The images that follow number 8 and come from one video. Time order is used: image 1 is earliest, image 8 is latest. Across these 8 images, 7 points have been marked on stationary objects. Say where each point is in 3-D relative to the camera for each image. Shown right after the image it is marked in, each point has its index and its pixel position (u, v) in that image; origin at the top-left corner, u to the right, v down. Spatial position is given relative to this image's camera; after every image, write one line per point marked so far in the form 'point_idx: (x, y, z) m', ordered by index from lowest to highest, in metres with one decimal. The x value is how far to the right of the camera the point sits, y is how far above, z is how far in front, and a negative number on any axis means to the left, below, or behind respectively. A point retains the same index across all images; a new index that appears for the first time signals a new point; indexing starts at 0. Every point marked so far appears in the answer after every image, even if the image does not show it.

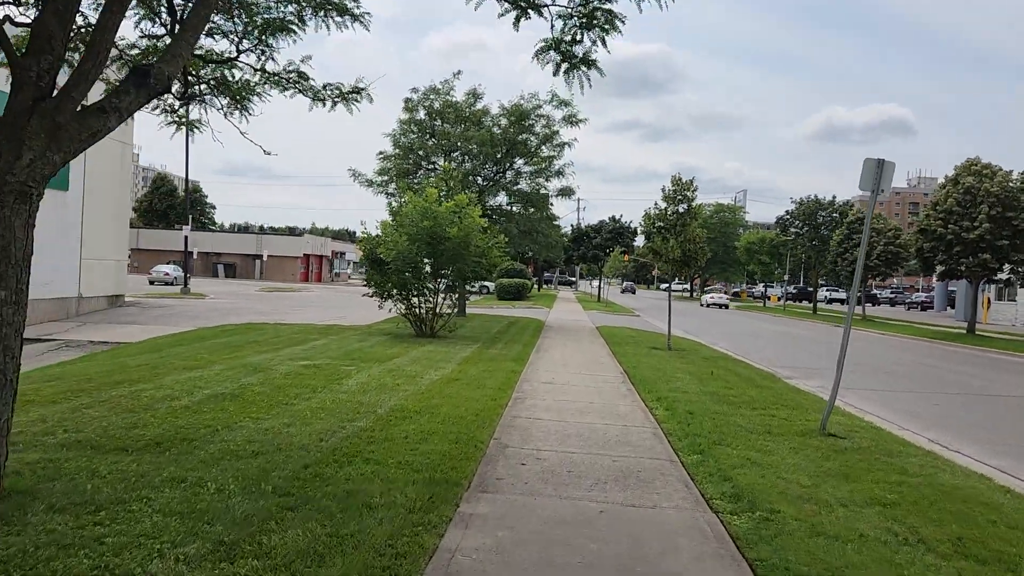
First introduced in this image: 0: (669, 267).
0: (+3.1, +0.4, +16.6) m
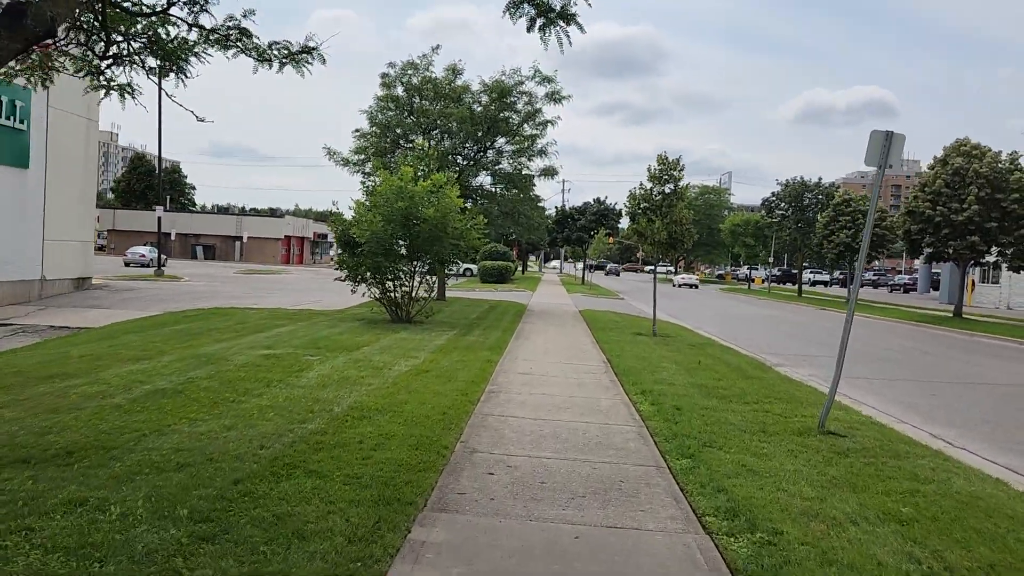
0: (+2.7, +0.7, +16.0) m
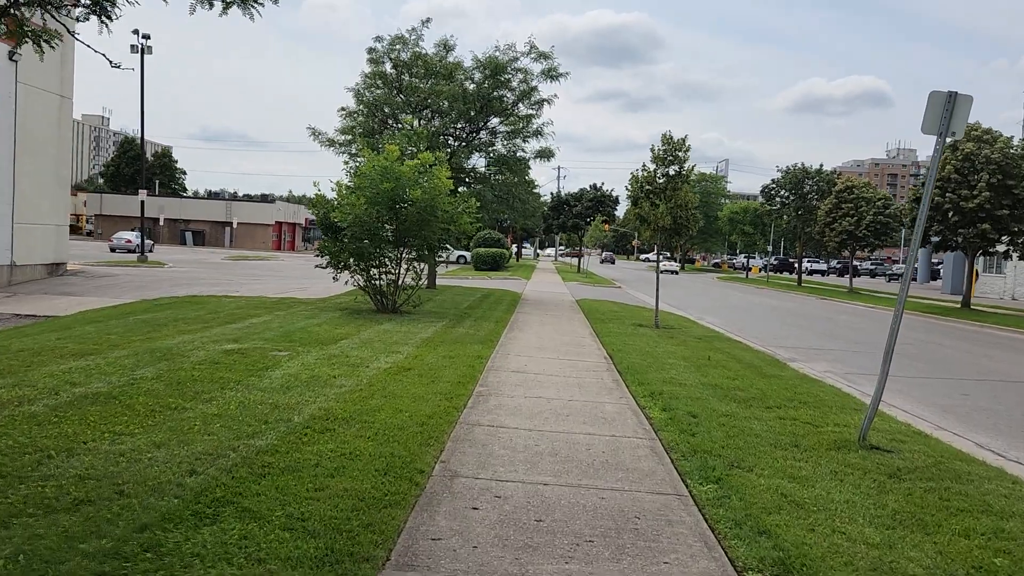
0: (+2.6, +0.9, +15.0) m
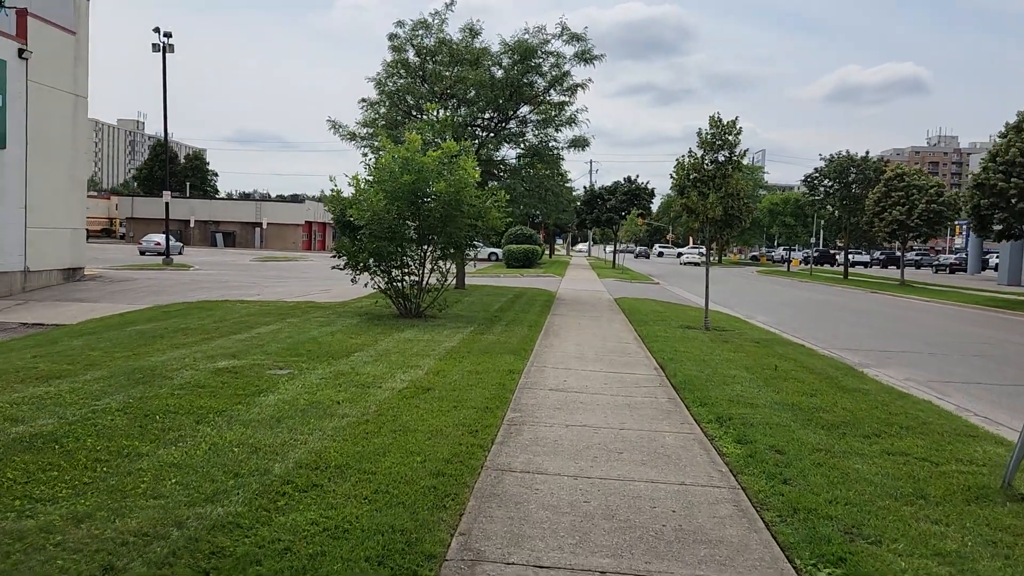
0: (+3.1, +0.9, +13.6) m
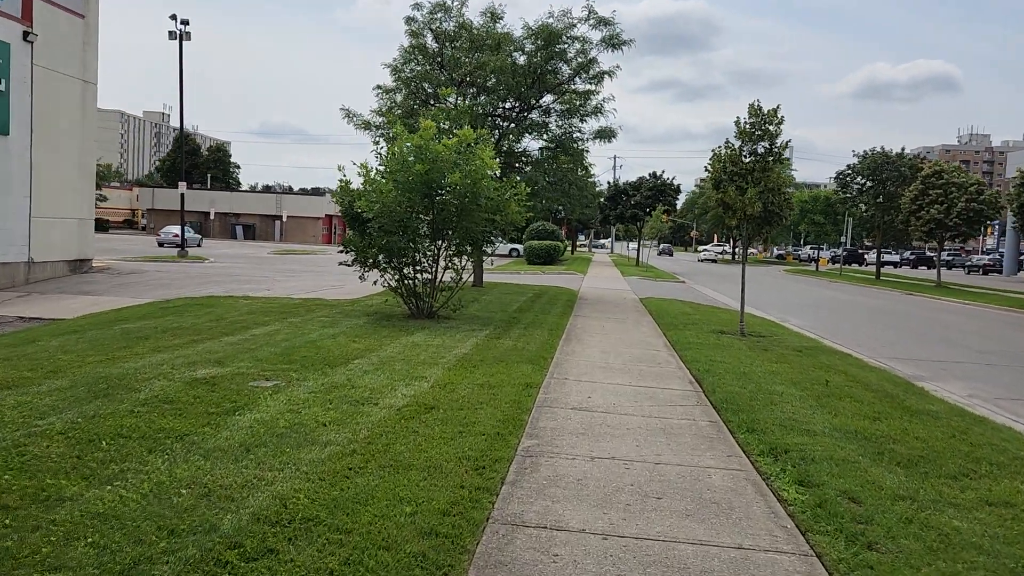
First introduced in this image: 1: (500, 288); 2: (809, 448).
0: (+3.4, +0.9, +12.6) m
1: (-0.3, 0.0, +19.0) m
2: (+1.9, -1.0, +5.4) m
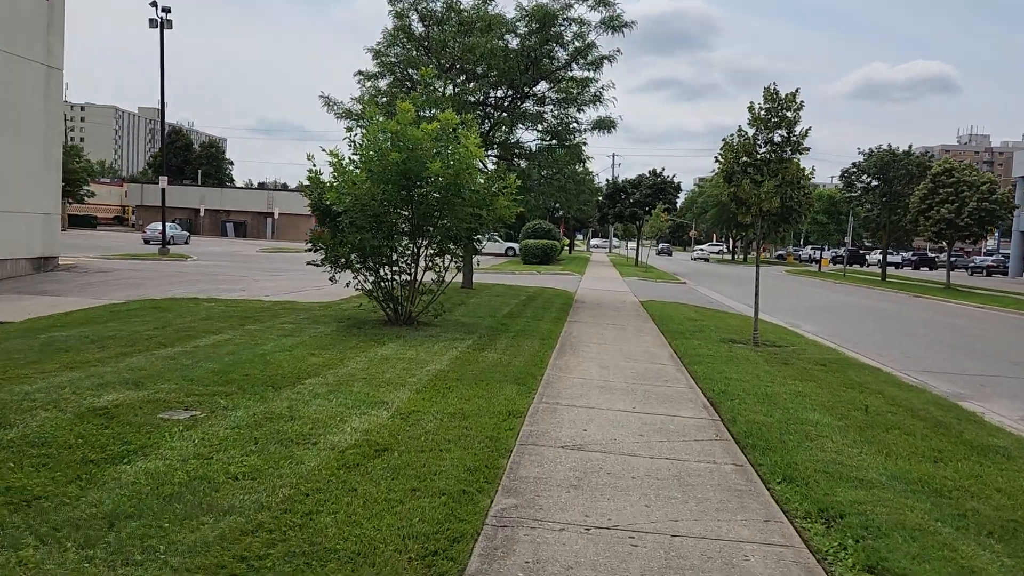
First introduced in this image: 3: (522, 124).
0: (+3.3, +0.9, +11.3) m
1: (-0.4, 0.0, +17.7) m
2: (+1.8, -1.1, +4.2) m
3: (+0.2, +3.2, +16.5) m
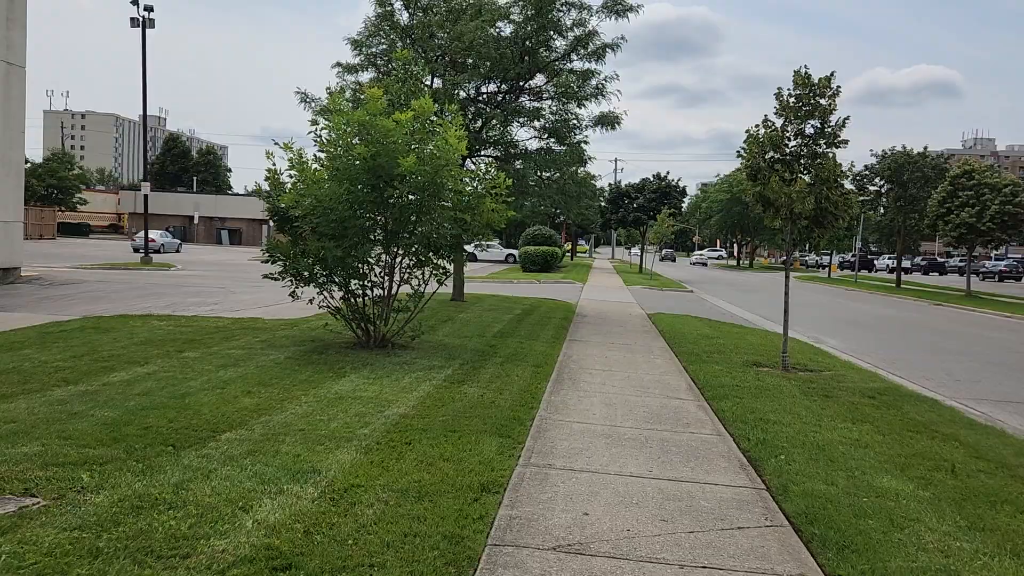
0: (+3.1, +0.7, +9.7) m
1: (-0.5, -0.3, +16.2) m
2: (+1.6, -1.2, +2.6) m
3: (+0.1, +3.0, +15.0) m
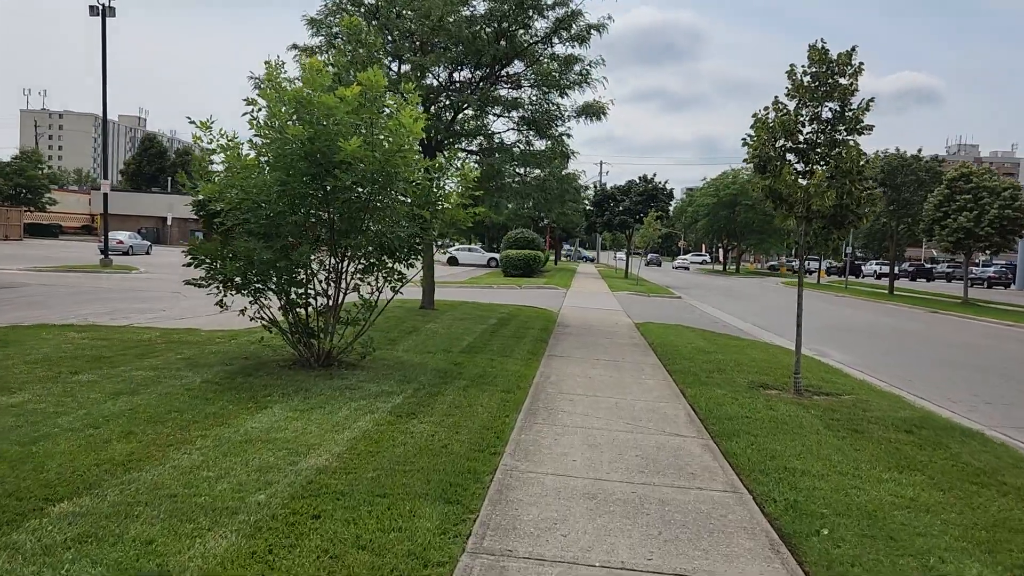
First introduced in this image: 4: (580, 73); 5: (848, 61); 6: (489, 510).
0: (+2.8, +0.6, +8.4) m
1: (-1.0, -0.4, +14.7) m
2: (+1.4, -1.3, +1.2) m
3: (-0.3, +2.9, +13.6) m
4: (+1.1, +3.6, +14.0) m
5: (+3.2, +2.2, +8.2) m
6: (-0.1, -1.1, +4.2) m
